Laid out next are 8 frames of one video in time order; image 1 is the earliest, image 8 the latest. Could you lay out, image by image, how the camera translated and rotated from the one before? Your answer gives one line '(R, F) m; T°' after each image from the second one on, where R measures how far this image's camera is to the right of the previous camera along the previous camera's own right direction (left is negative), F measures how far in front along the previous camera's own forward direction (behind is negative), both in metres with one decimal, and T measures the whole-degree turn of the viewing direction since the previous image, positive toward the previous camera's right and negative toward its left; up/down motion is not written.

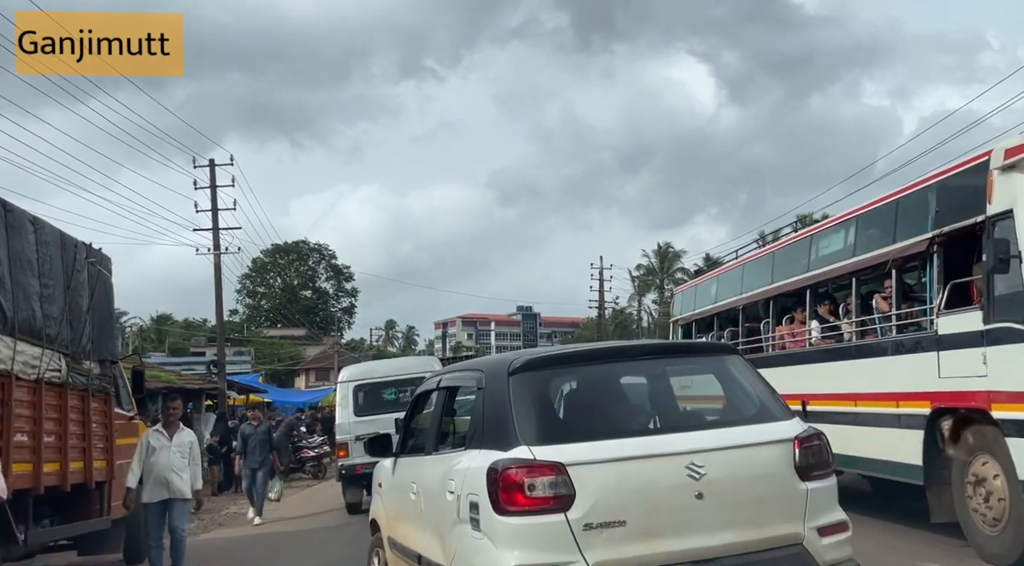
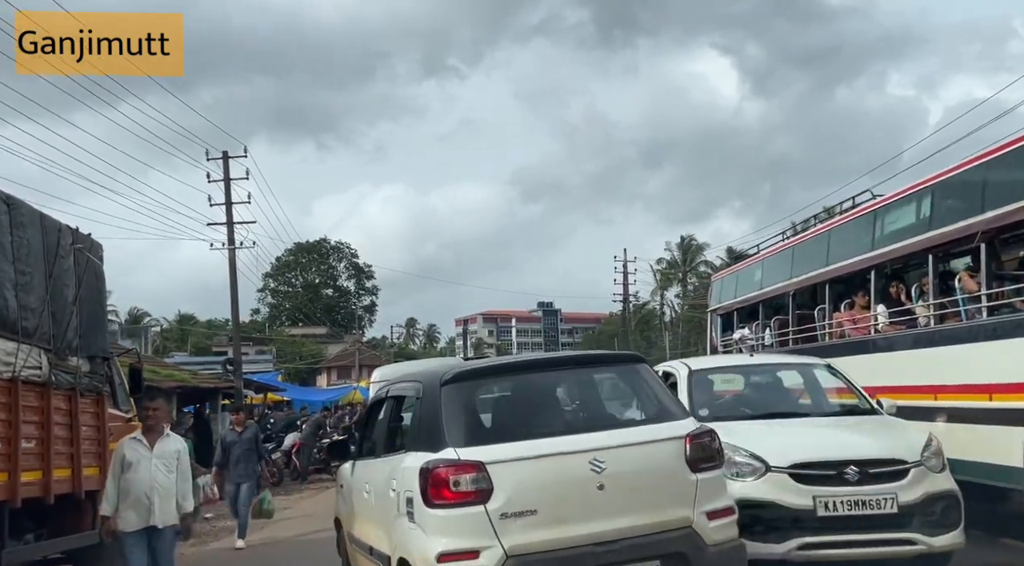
(-0.1, +0.5) m; -1°
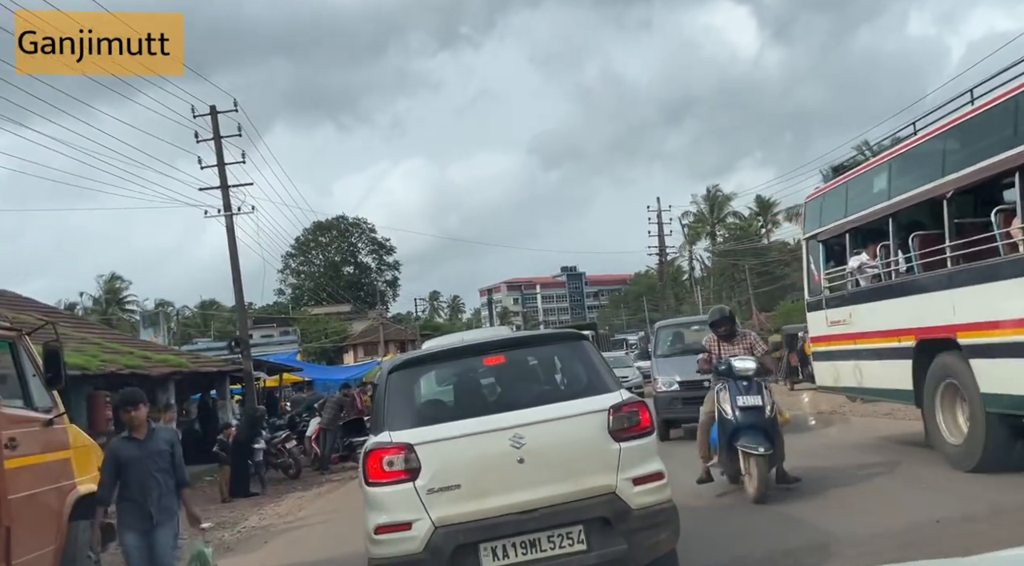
(-0.2, +1.5) m; -1°
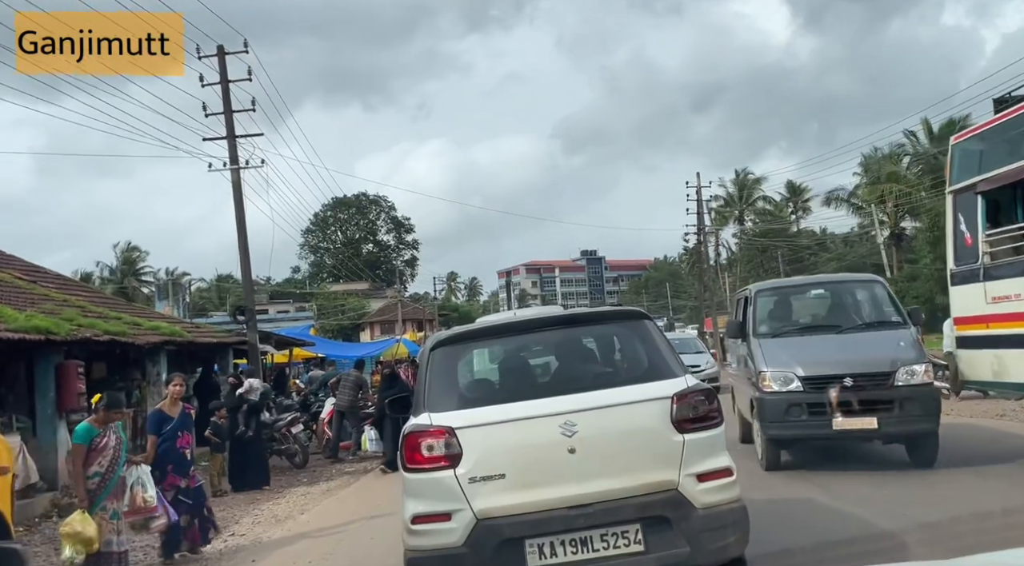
(-0.2, +1.3) m; -1°
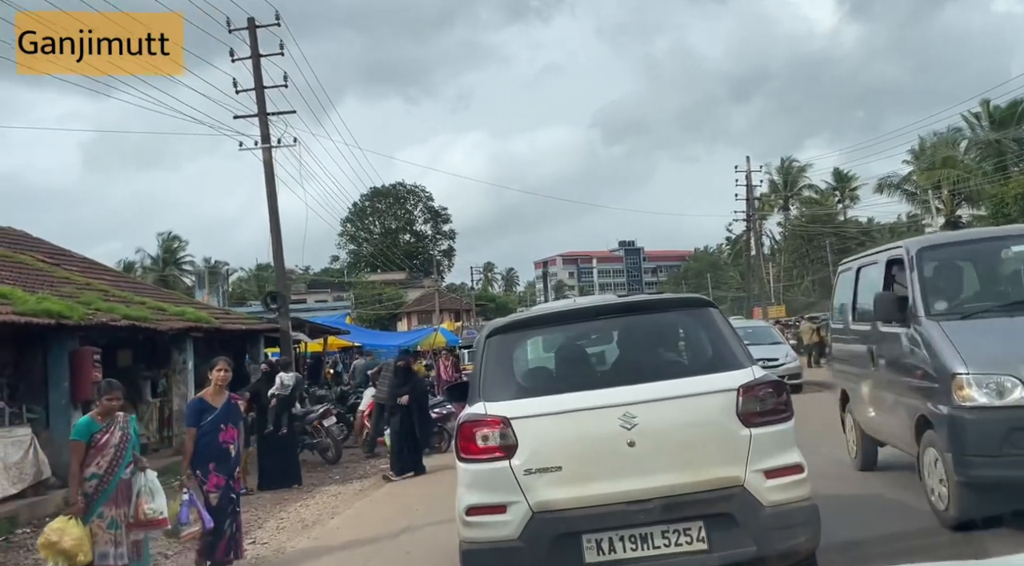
(-0.1, +0.6) m; -2°
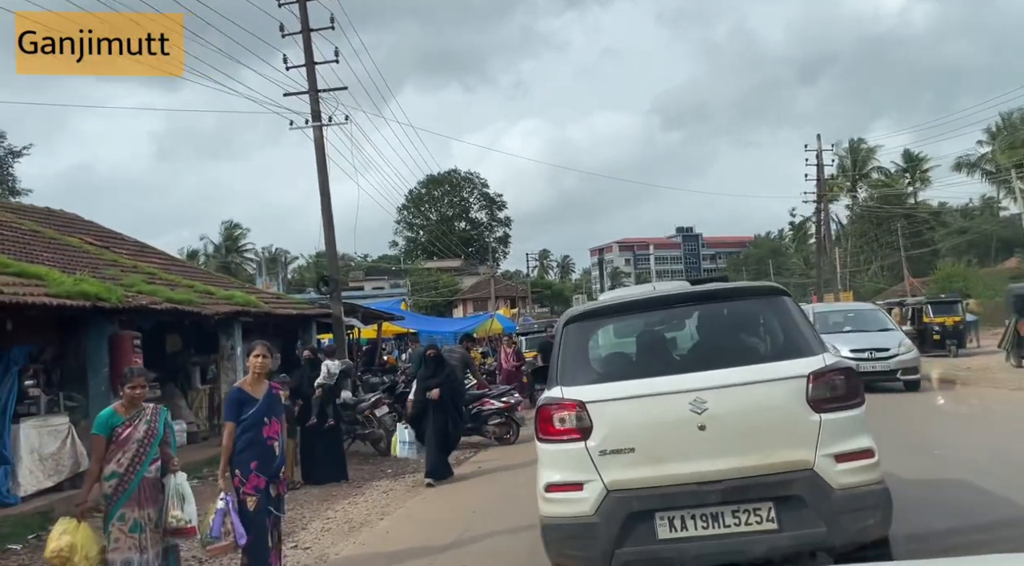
(-0.1, +0.5) m; -3°
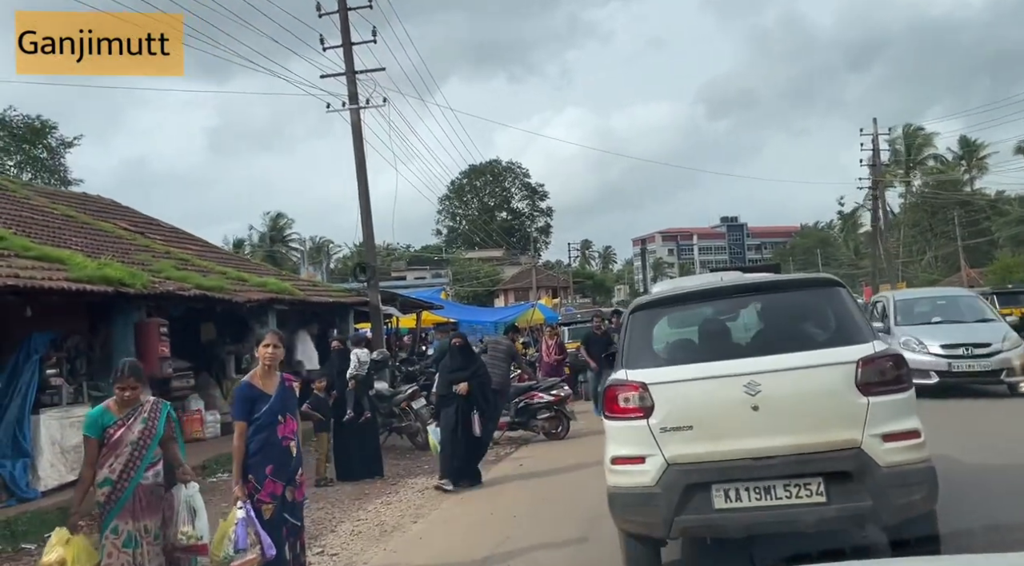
(0.0, +0.4) m; -3°
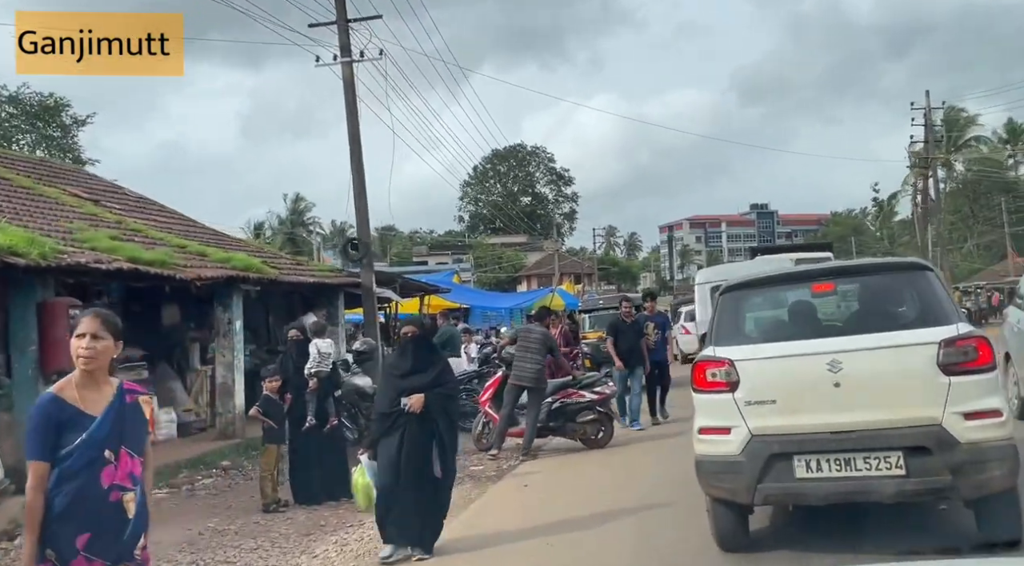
(+0.1, +1.2) m; -2°
